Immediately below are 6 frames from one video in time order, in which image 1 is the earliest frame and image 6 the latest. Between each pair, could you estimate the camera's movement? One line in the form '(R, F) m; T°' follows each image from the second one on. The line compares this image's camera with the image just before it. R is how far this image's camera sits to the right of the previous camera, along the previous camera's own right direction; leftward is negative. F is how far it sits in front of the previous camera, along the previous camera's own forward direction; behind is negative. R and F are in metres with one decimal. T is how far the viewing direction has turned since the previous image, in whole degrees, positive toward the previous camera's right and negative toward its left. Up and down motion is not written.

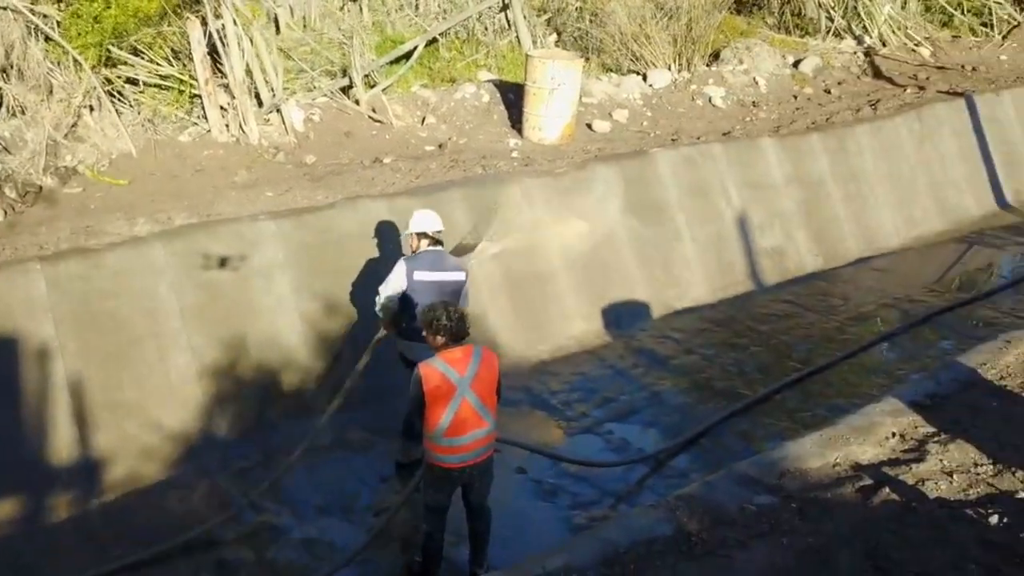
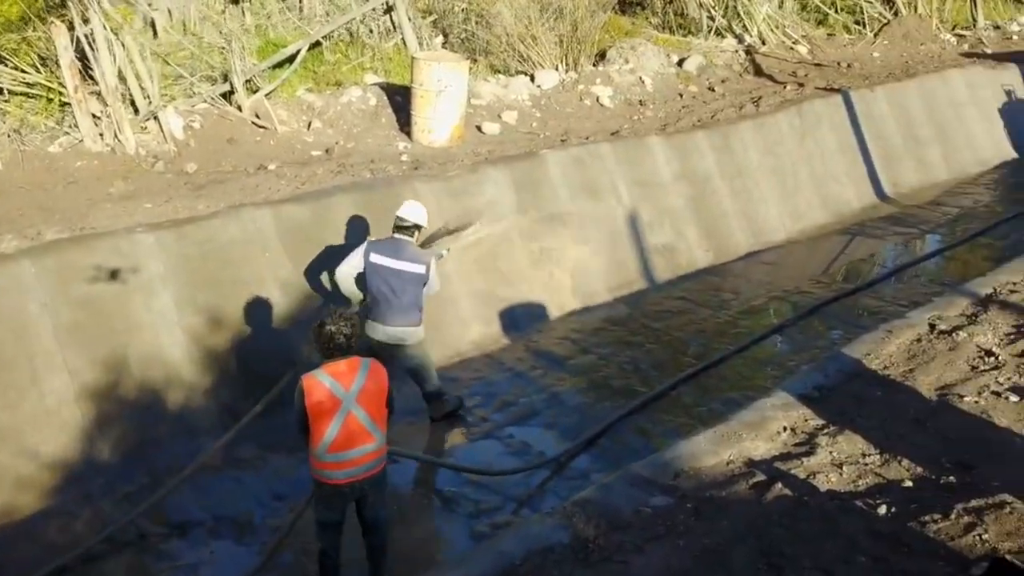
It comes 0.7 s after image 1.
(0.0, +0.1) m; +6°
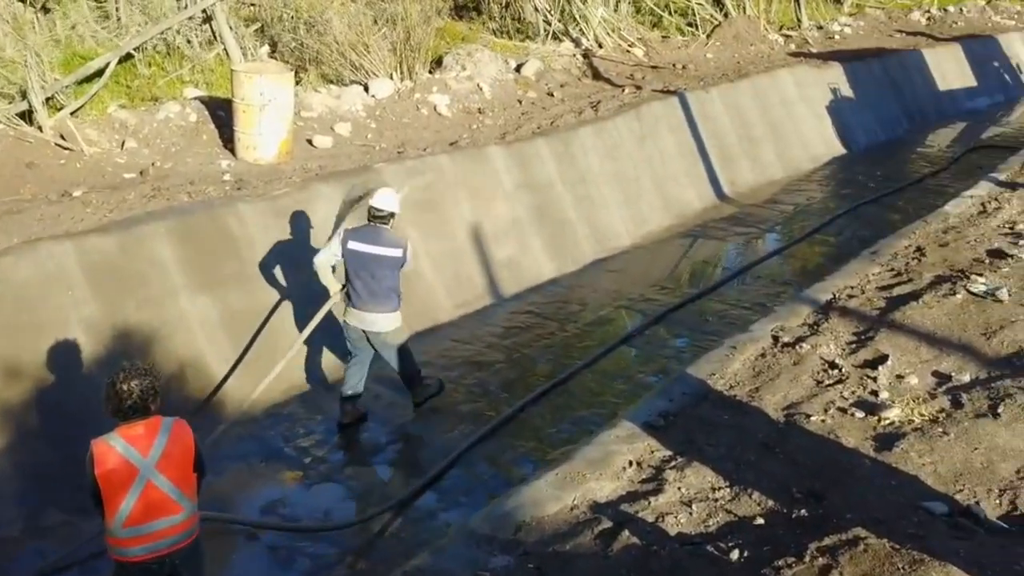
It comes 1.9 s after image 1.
(+0.2, +0.4) m; +8°
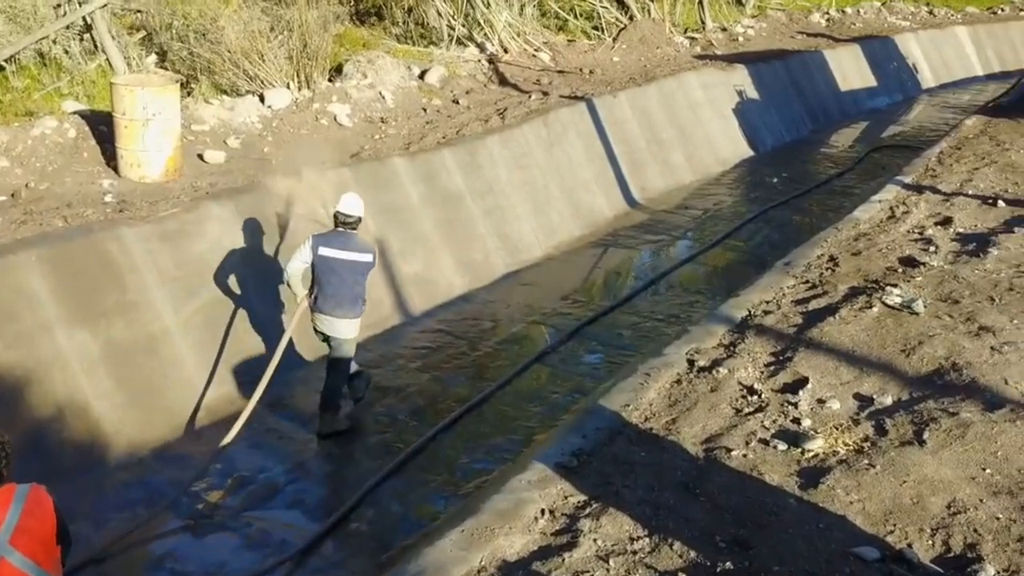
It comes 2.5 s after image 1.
(+0.1, +0.3) m; +5°
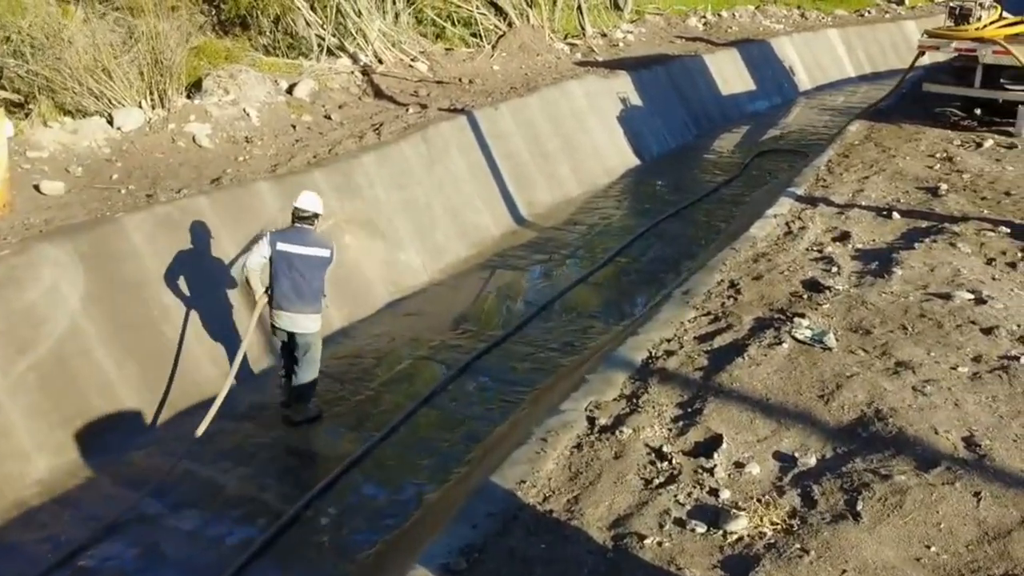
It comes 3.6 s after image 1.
(+0.1, +0.6) m; +6°
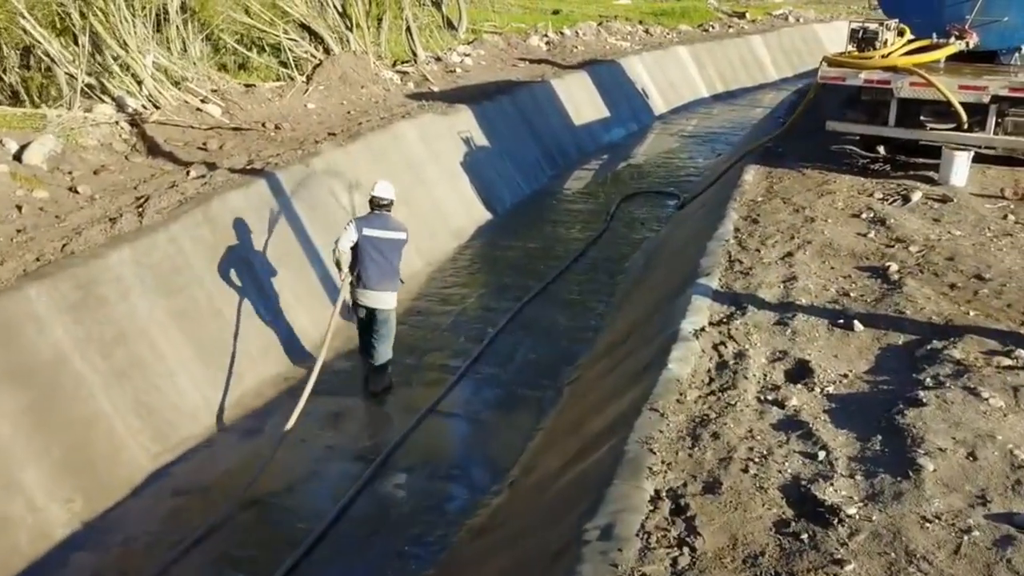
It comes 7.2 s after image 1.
(+0.2, +2.6) m; +9°
